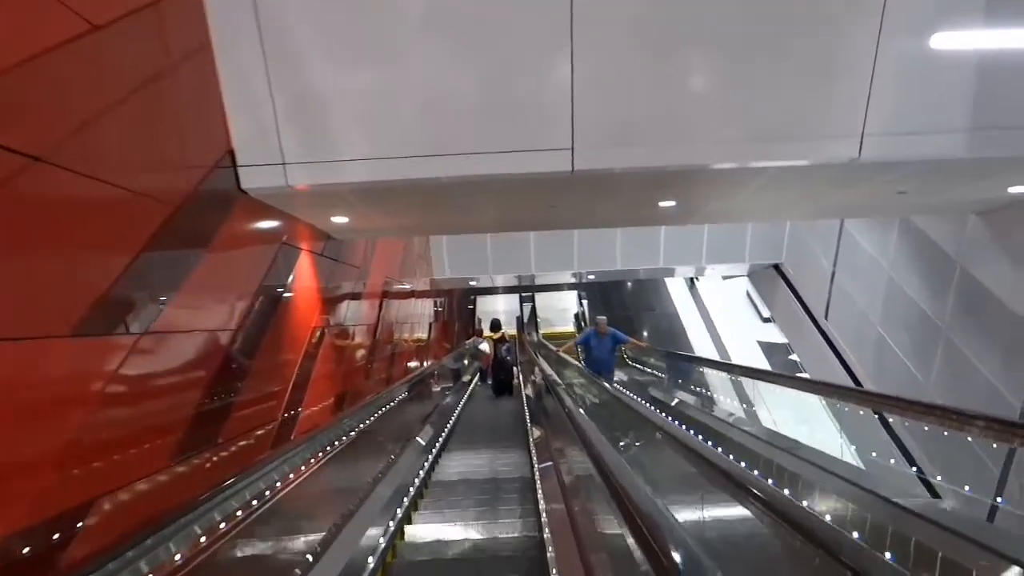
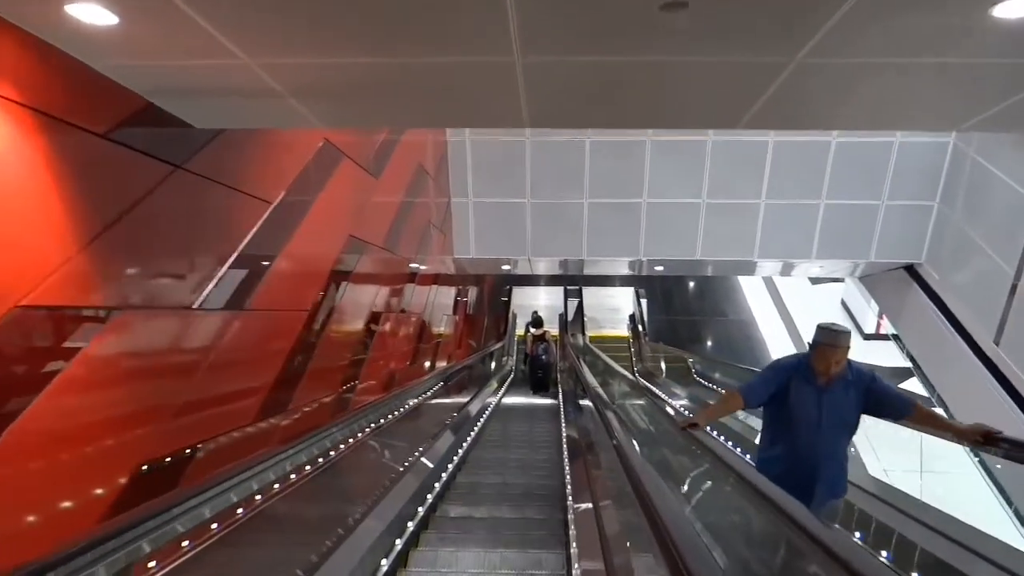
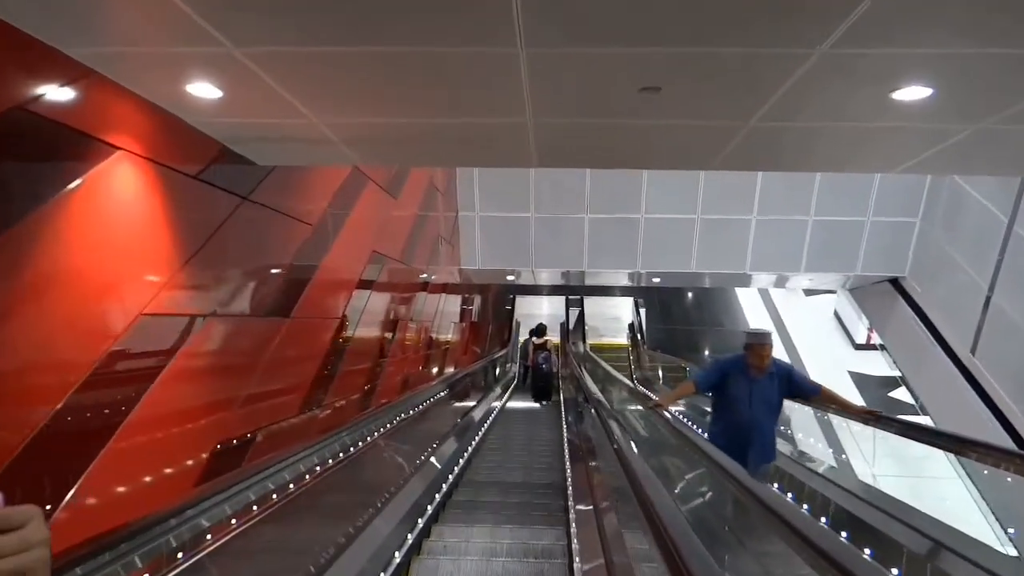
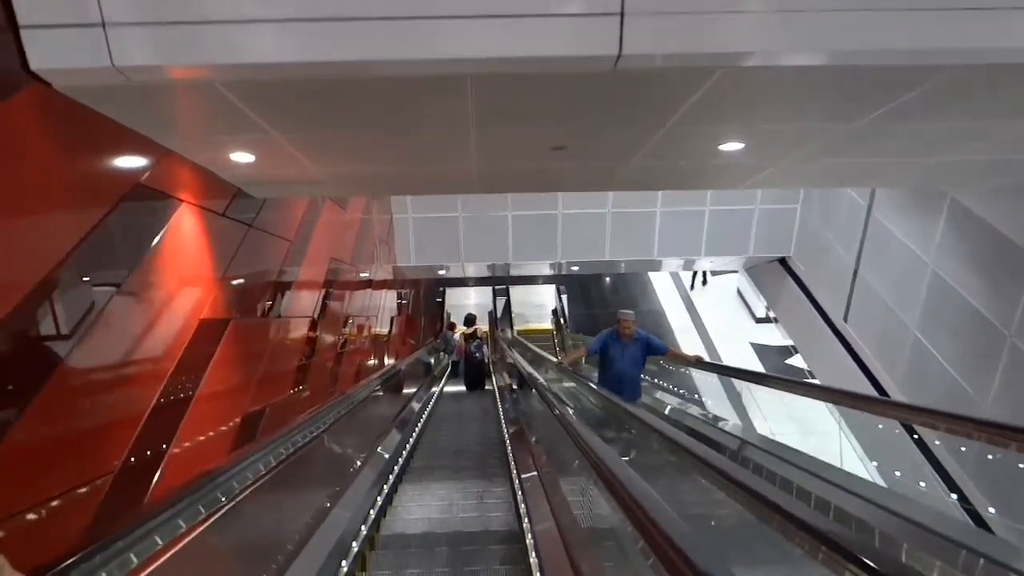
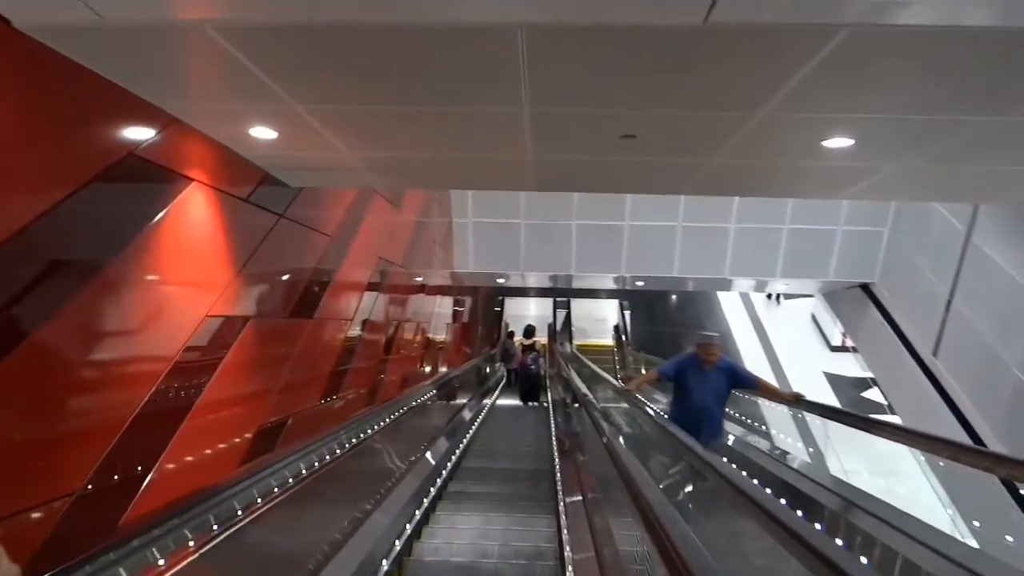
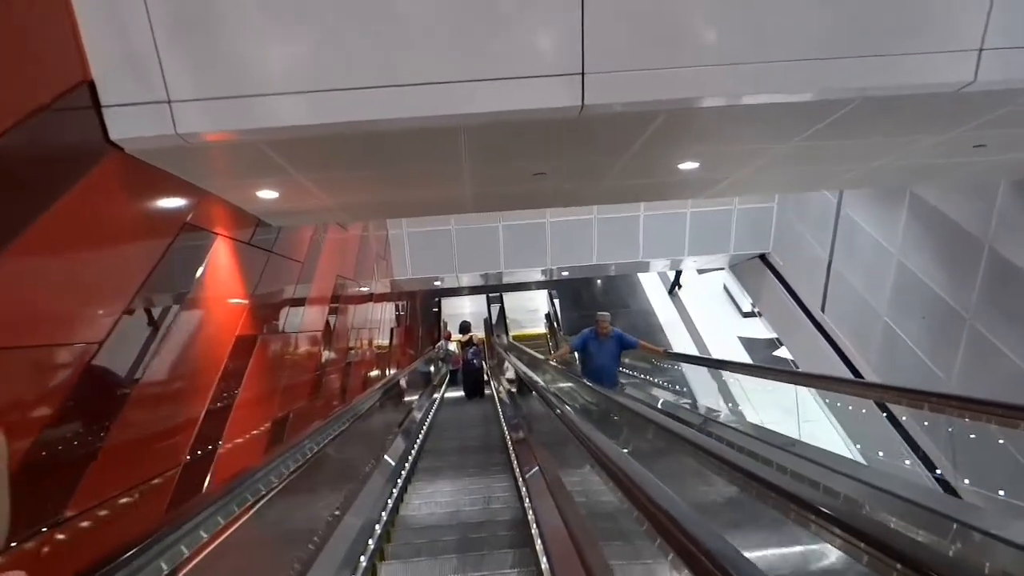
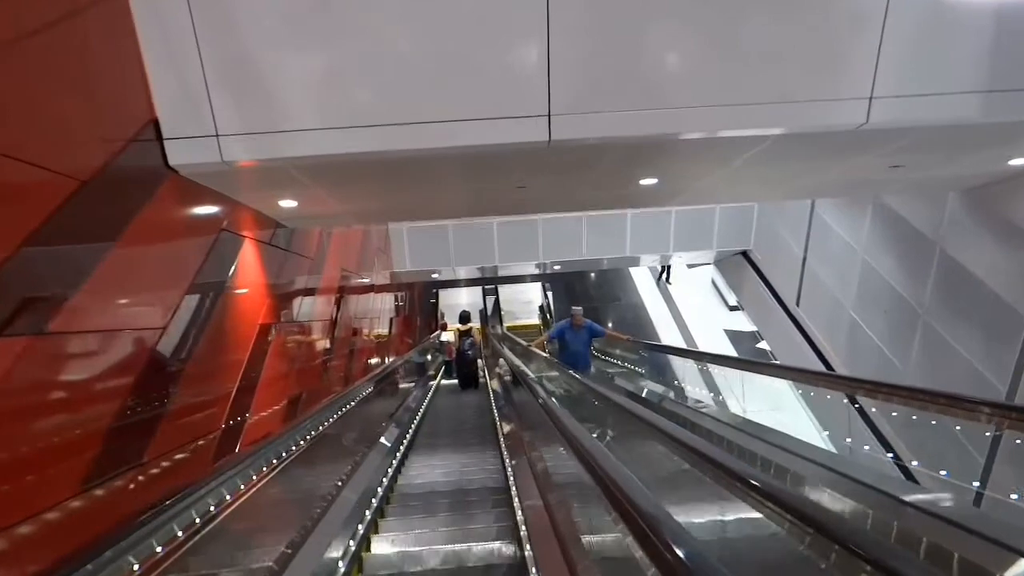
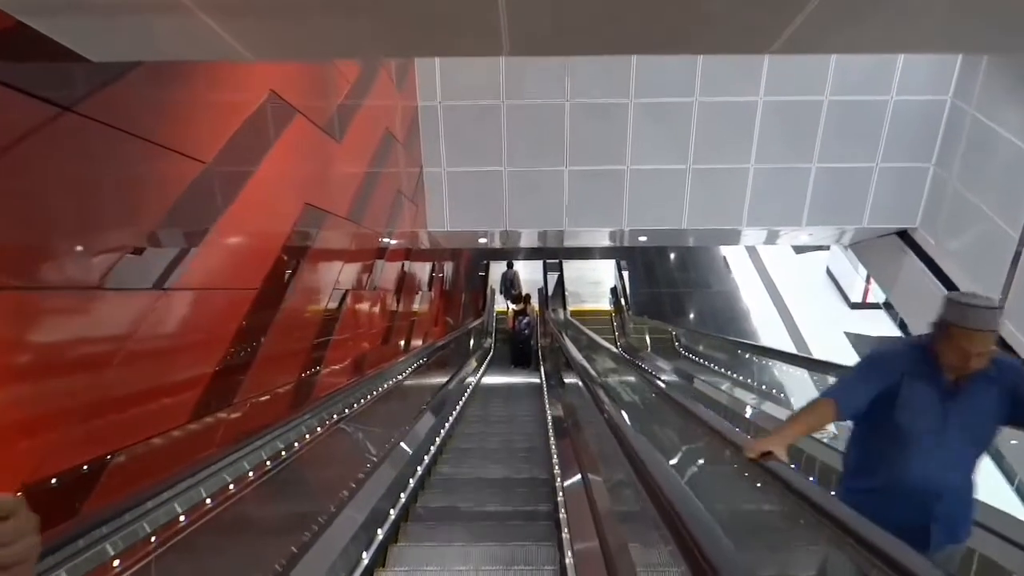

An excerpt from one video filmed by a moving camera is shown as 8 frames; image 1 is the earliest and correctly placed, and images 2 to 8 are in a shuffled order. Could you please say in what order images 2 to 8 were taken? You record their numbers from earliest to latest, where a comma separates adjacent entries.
7, 6, 4, 5, 3, 2, 8
